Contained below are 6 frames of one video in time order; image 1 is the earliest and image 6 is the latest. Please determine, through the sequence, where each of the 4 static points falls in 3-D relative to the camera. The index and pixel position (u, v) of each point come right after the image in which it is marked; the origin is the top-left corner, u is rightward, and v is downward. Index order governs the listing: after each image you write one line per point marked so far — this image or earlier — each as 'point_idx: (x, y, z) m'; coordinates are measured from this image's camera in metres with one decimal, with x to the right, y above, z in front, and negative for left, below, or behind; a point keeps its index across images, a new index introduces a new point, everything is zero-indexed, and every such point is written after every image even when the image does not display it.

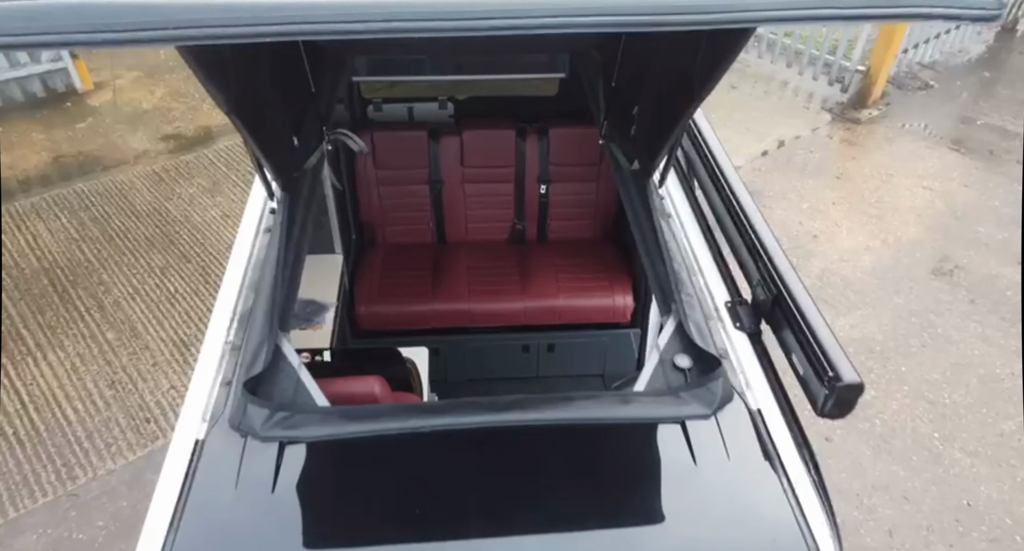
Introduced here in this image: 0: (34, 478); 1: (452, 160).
0: (-1.8, -0.8, +2.6) m
1: (-0.2, +0.3, +2.1) m
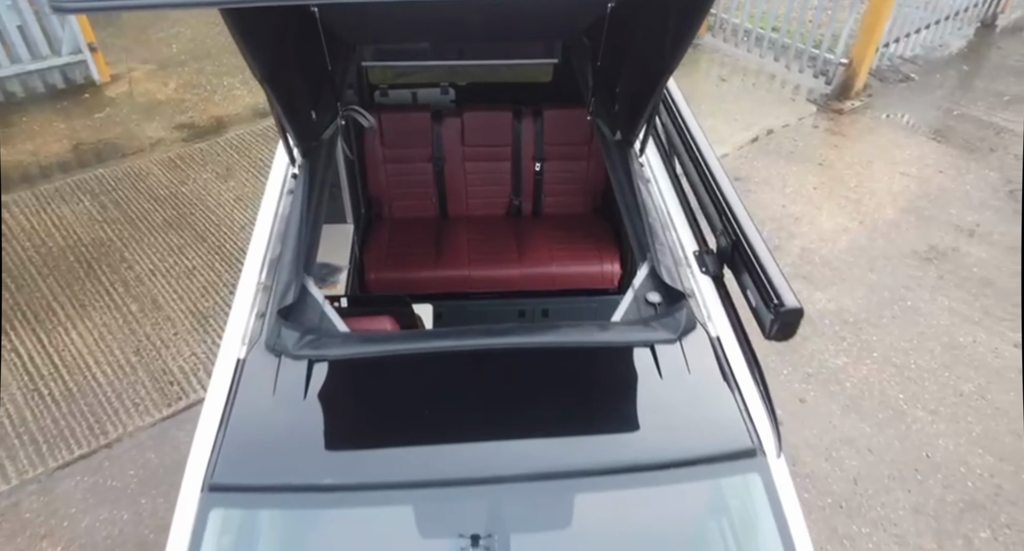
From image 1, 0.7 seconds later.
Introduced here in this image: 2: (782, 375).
0: (-1.8, -0.7, +2.8) m
1: (-0.2, +0.5, +2.4) m
2: (+1.2, -0.5, +3.1) m
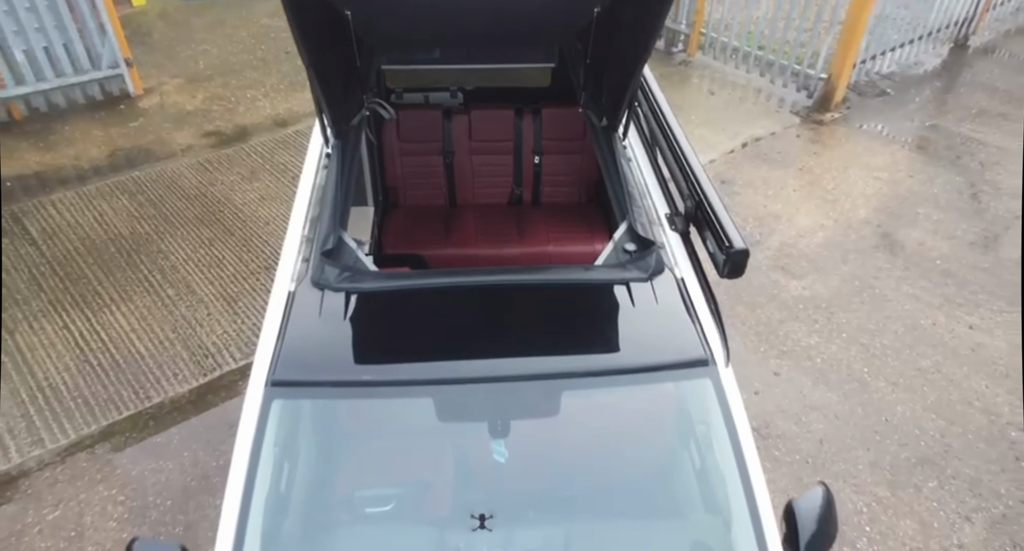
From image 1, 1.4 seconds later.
0: (-1.8, -0.6, +3.1) m
1: (-0.2, +0.6, +2.7) m
2: (+1.2, -0.4, +3.4) m
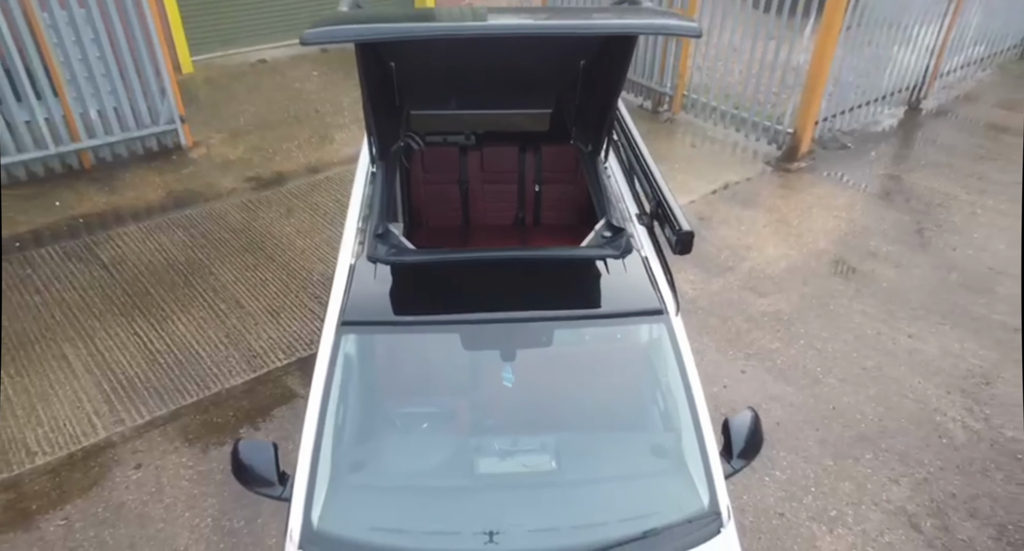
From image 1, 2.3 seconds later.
0: (-1.8, -0.6, +3.7) m
1: (-0.2, +0.5, +3.4) m
2: (+1.3, -0.5, +3.9) m
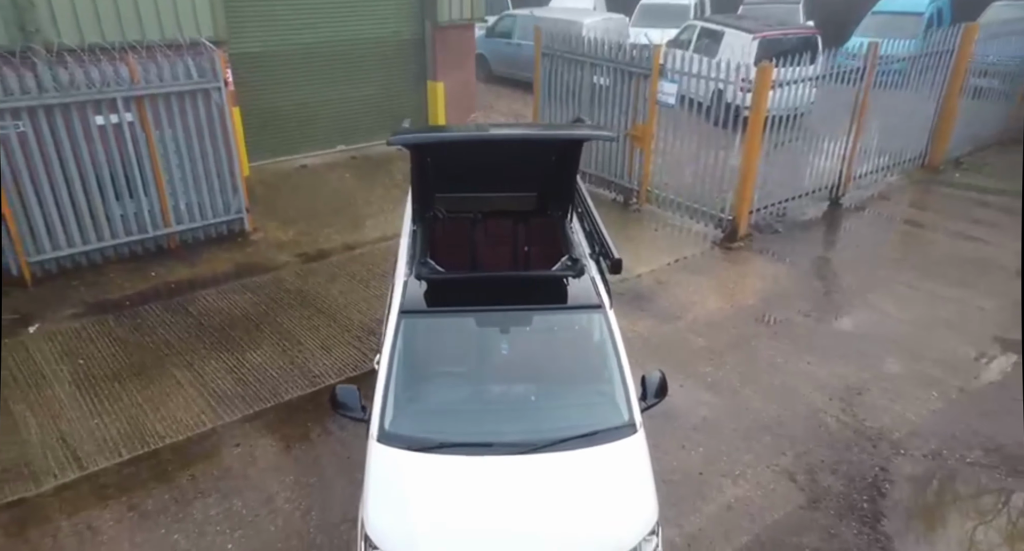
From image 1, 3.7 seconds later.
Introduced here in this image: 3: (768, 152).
0: (-1.8, -0.9, +5.0) m
1: (-0.2, +0.3, +4.8) m
2: (+1.2, -0.8, +5.2) m
3: (+2.8, +1.4, +7.4) m
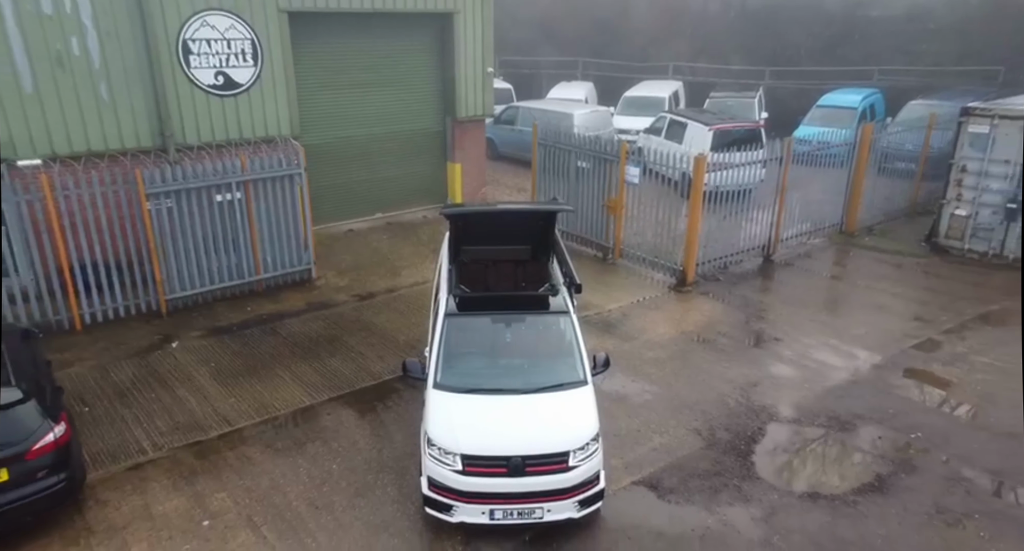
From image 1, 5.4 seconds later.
0: (-1.8, -1.2, +7.2) m
1: (-0.2, 0.0, +7.2) m
2: (+1.3, -1.1, +7.4) m
3: (+2.9, +0.8, +9.8) m
